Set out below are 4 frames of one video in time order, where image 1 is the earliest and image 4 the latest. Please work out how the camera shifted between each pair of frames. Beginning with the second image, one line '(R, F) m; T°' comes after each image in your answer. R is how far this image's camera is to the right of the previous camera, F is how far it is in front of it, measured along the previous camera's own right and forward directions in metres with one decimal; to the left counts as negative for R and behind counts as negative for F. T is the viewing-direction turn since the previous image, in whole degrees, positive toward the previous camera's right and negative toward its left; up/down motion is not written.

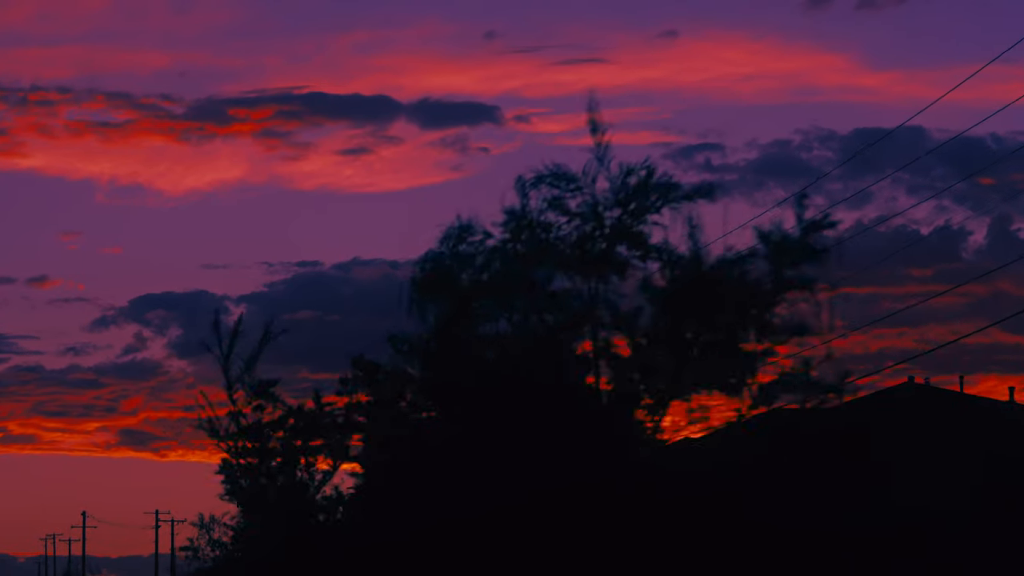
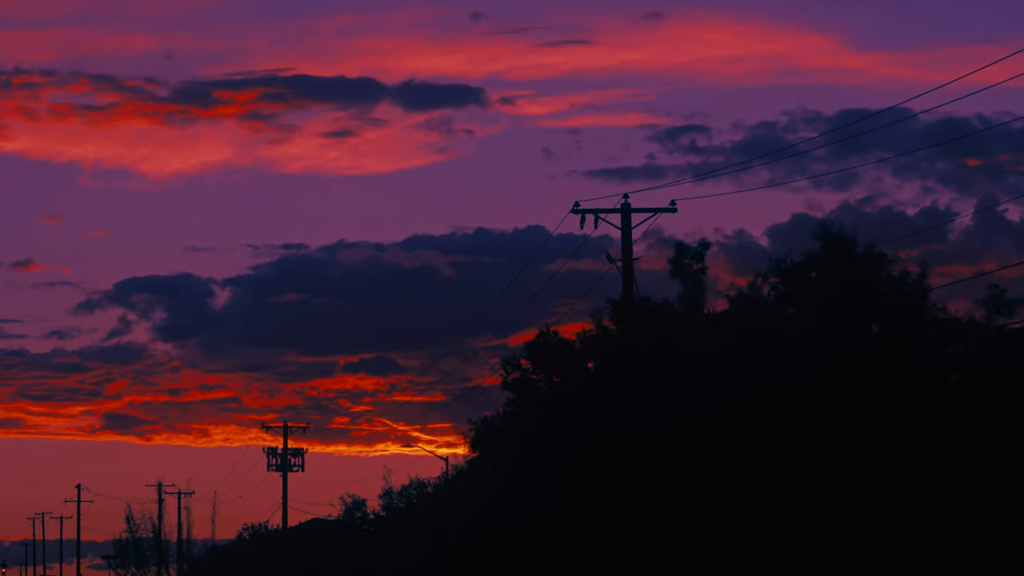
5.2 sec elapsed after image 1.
(-7.3, -10.7) m; +1°
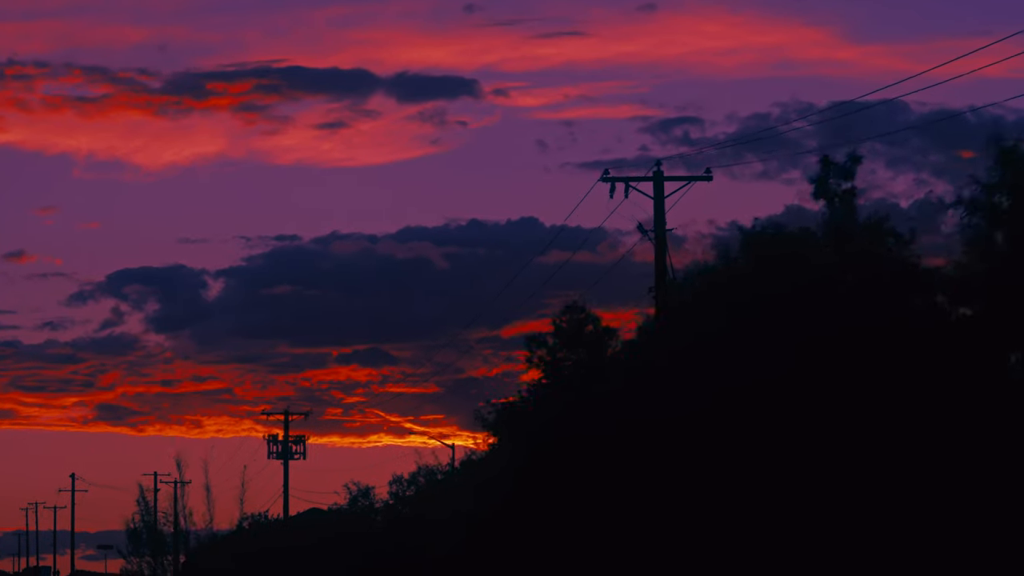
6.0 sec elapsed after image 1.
(-1.9, -7.6) m; 0°
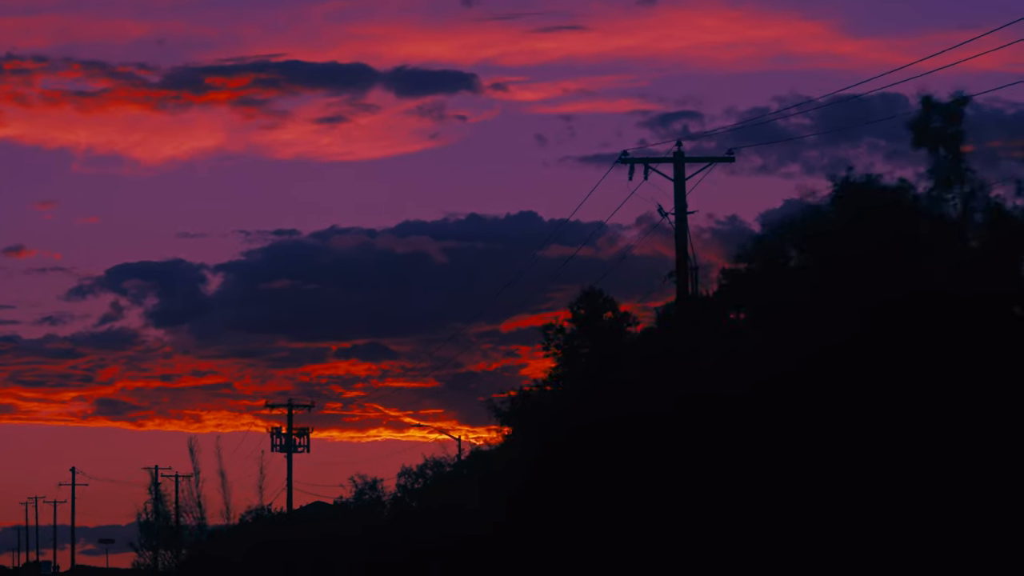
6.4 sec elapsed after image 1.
(-0.9, -2.2) m; 0°
